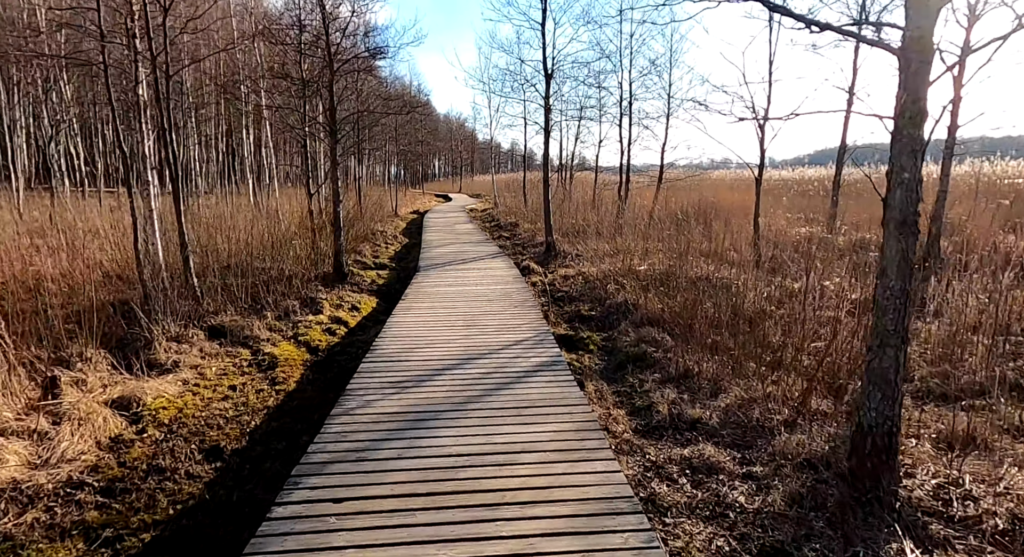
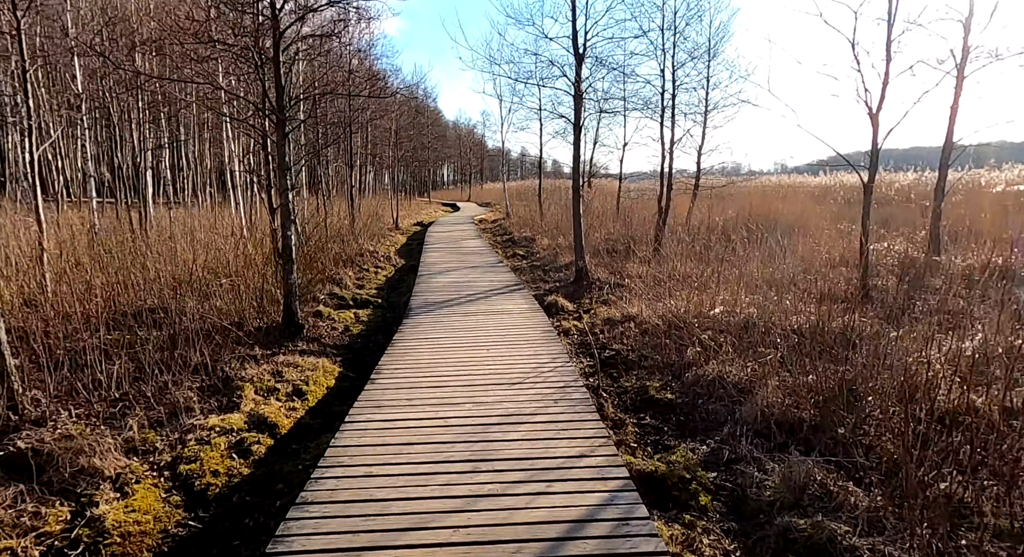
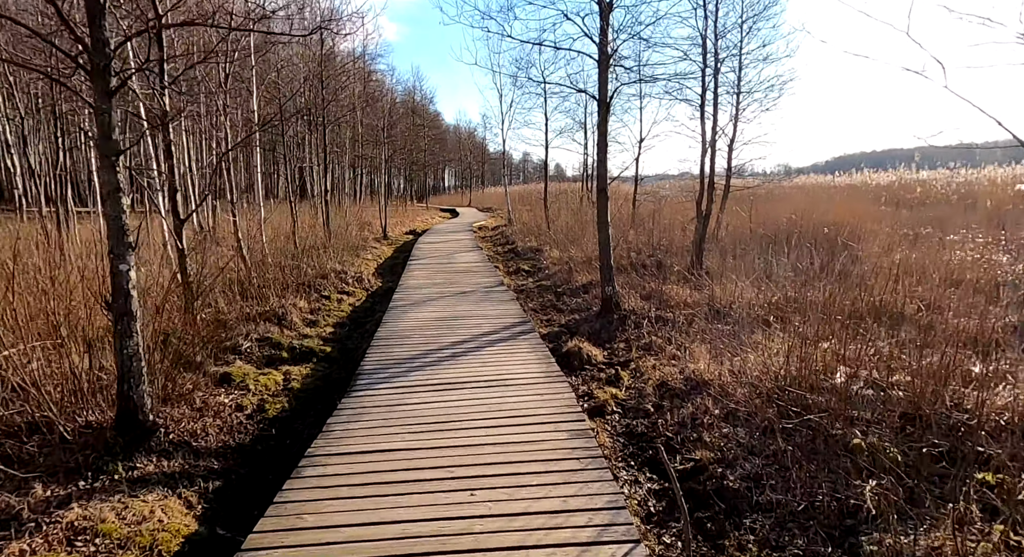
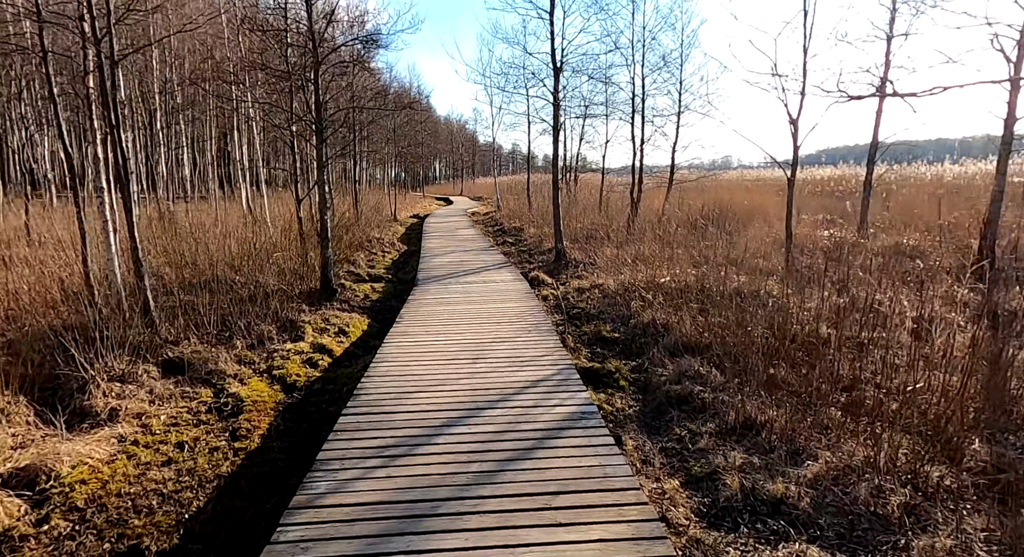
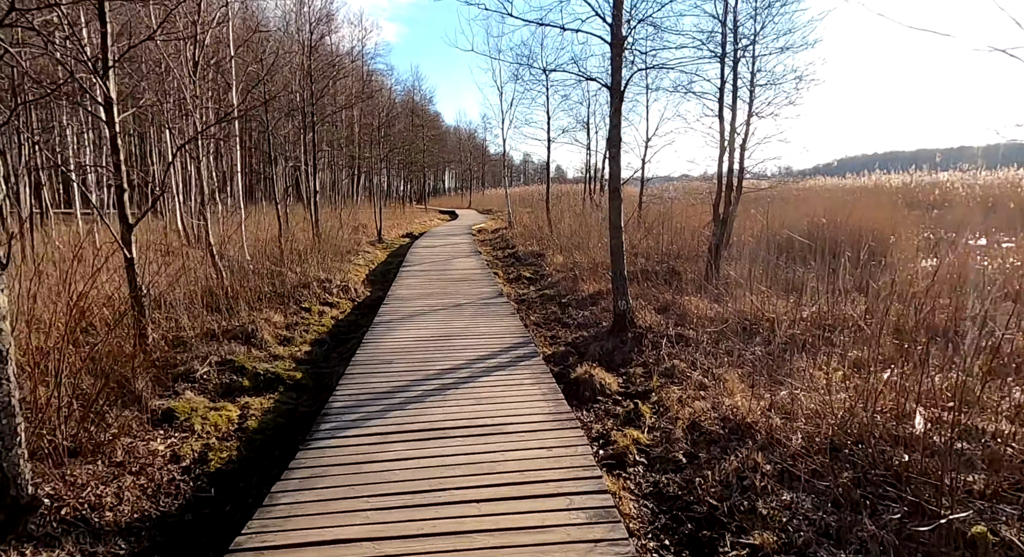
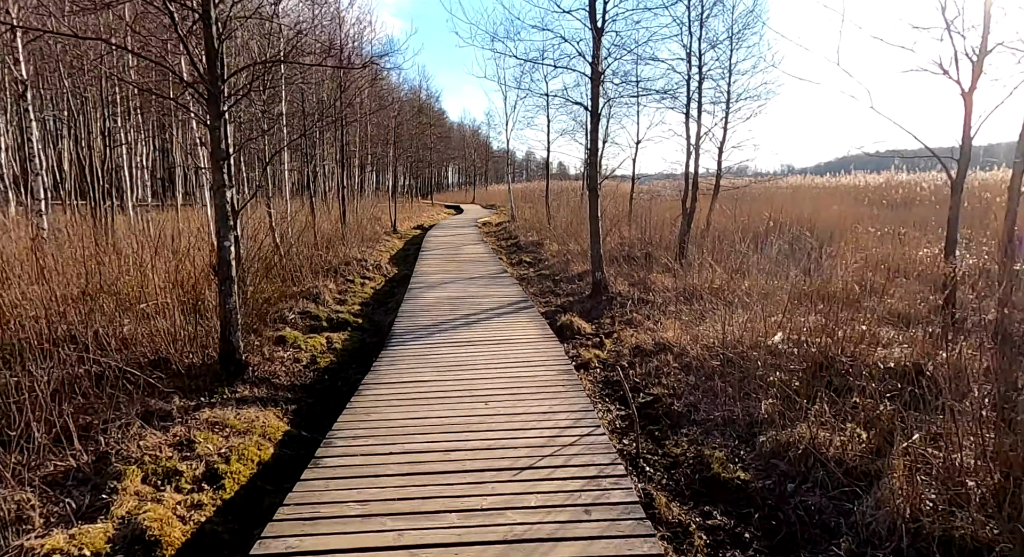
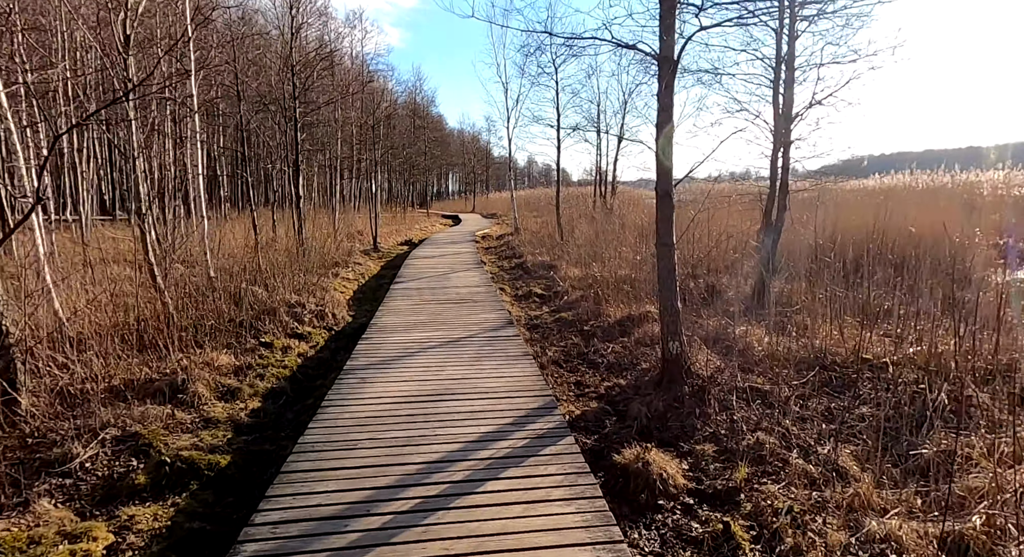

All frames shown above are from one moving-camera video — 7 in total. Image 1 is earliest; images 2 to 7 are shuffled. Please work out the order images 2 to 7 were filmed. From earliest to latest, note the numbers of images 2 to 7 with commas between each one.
4, 2, 6, 3, 5, 7
